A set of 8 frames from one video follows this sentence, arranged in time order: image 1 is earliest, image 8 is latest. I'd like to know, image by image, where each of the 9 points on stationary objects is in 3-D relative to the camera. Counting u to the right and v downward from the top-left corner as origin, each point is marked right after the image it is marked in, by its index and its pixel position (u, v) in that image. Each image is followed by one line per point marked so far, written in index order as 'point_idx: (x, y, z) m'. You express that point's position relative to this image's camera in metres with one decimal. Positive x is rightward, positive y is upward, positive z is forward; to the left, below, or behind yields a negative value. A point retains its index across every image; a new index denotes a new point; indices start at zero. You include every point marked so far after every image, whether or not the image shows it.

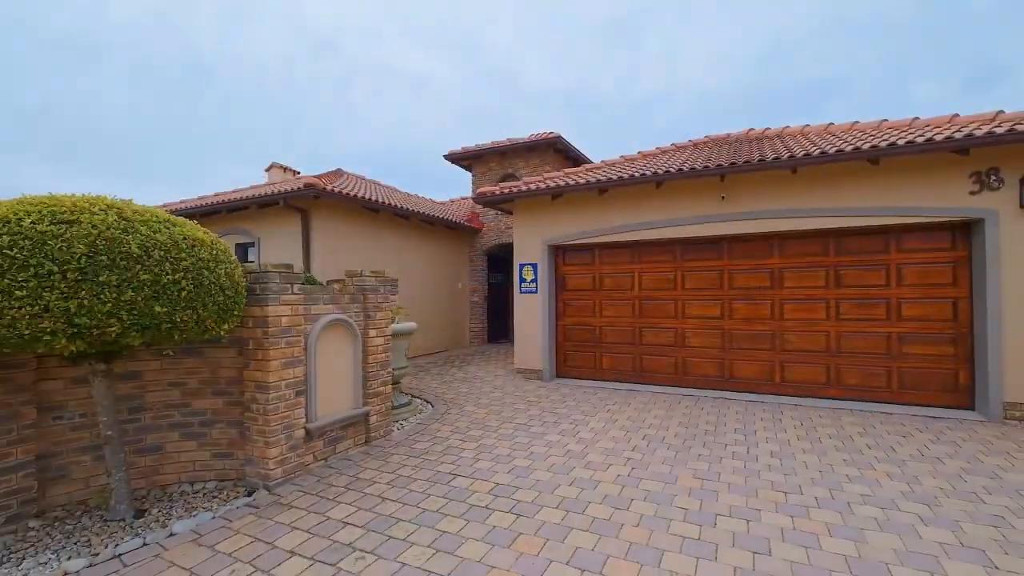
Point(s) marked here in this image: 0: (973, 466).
0: (+4.0, -1.5, +4.0) m
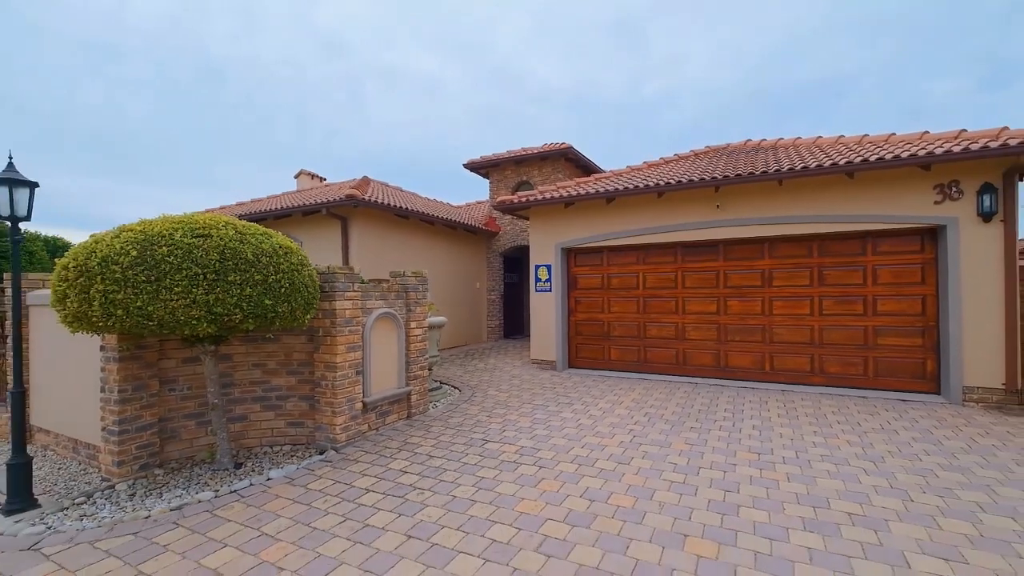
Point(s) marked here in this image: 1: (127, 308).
0: (+4.3, -1.5, +4.7) m
1: (-2.8, -0.2, +3.4) m
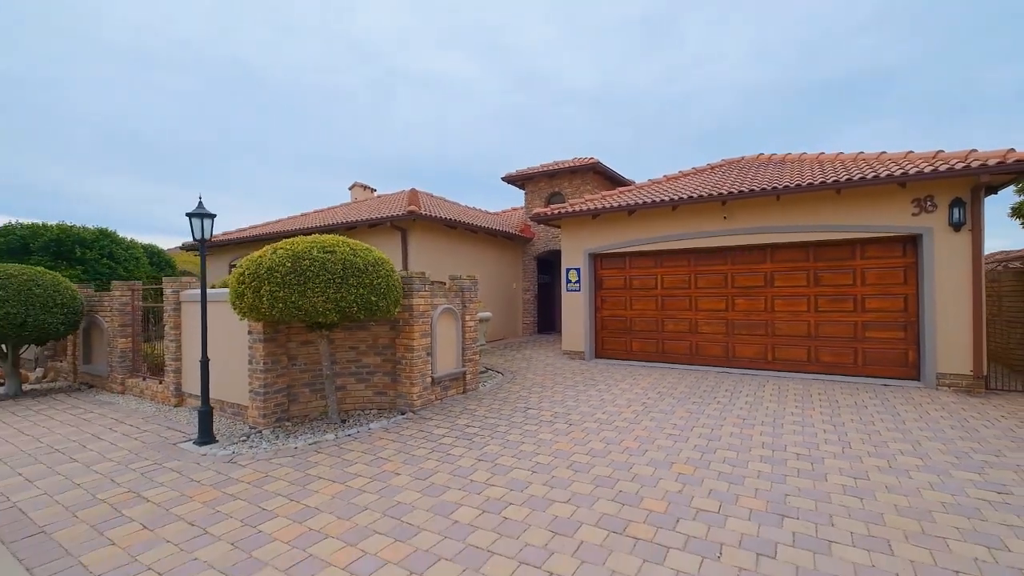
0: (+4.7, -1.5, +5.8) m
1: (-2.4, -0.2, +4.9) m
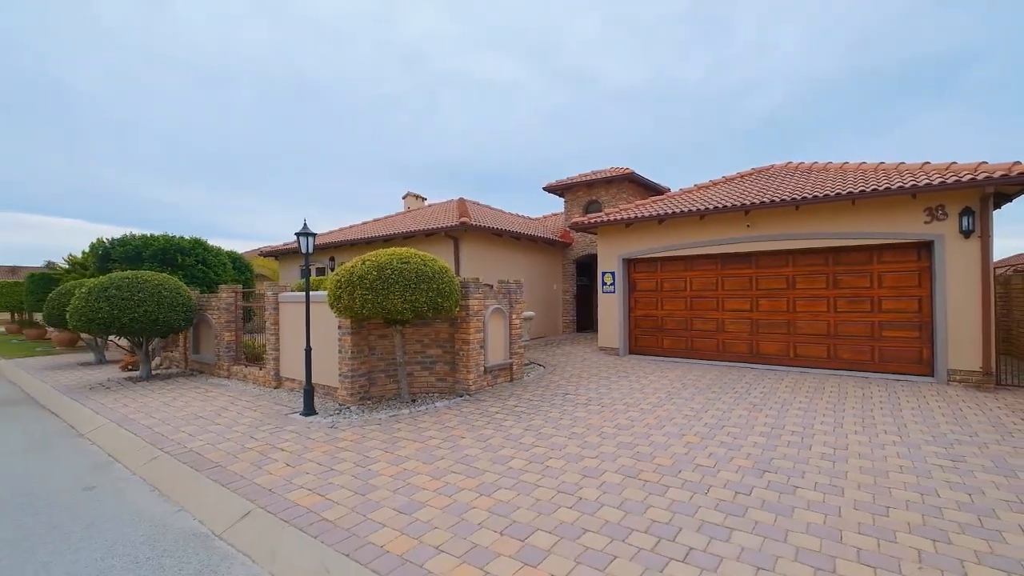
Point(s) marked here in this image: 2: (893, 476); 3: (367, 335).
0: (+5.3, -1.6, +6.4) m
1: (-1.8, -0.2, +6.1) m
2: (+3.3, -1.6, +4.0) m
3: (-2.2, -0.7, +7.0) m
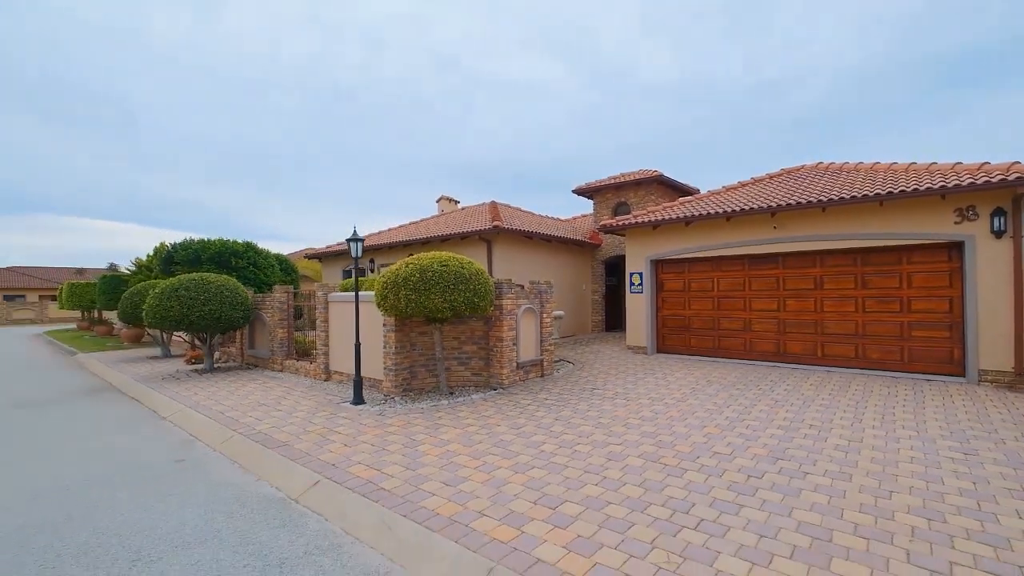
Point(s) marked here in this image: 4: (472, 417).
0: (+5.8, -1.6, +6.5) m
1: (-1.4, -0.2, +6.7) m
2: (+3.6, -1.6, +4.2) m
3: (-1.7, -0.7, +7.7) m
4: (-0.5, -1.8, +6.2) m
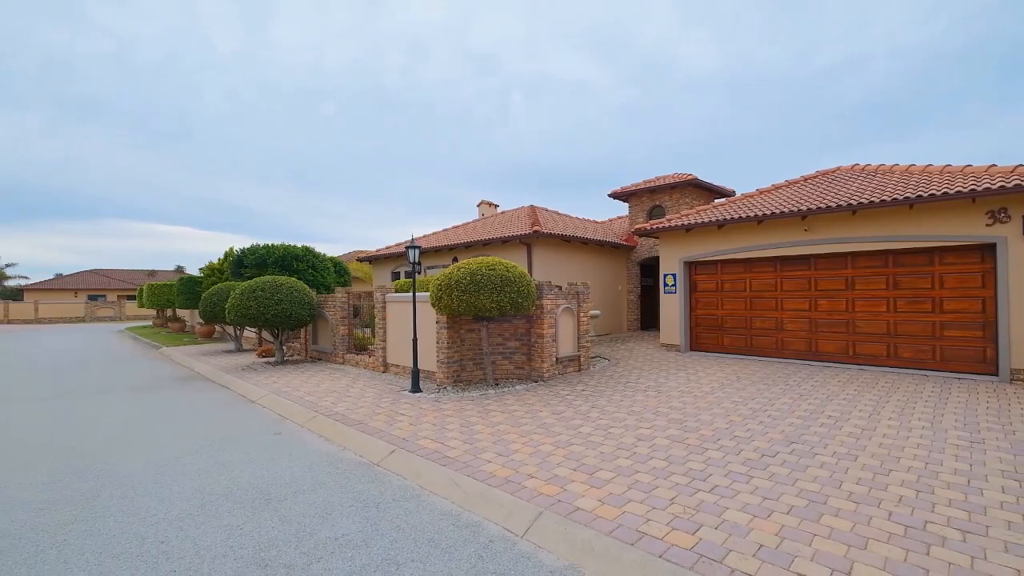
0: (+6.4, -1.6, +6.8) m
1: (-0.7, -0.3, +7.6) m
2: (+4.1, -1.7, +4.7) m
3: (-1.0, -0.8, +8.5) m
4: (+0.1, -1.8, +7.0) m
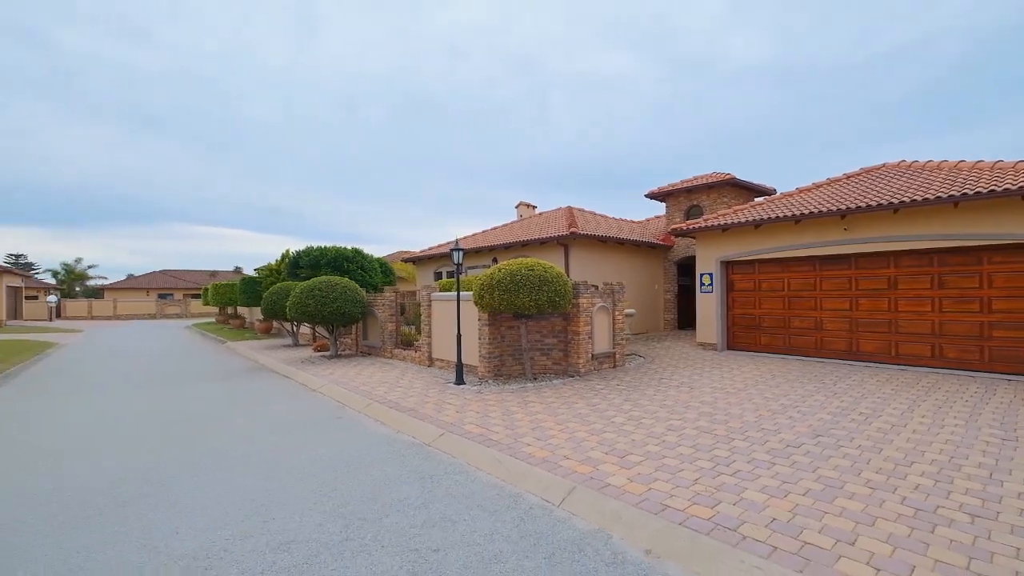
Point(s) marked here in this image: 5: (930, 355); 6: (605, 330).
0: (+7.0, -1.6, +6.7) m
1: (-0.1, -0.2, +8.1) m
2: (+4.5, -1.7, +4.8) m
3: (-0.2, -0.8, +9.1) m
4: (+0.7, -1.8, +7.5) m
5: (+7.9, -1.3, +8.6) m
6: (+2.0, -0.9, +9.6) m
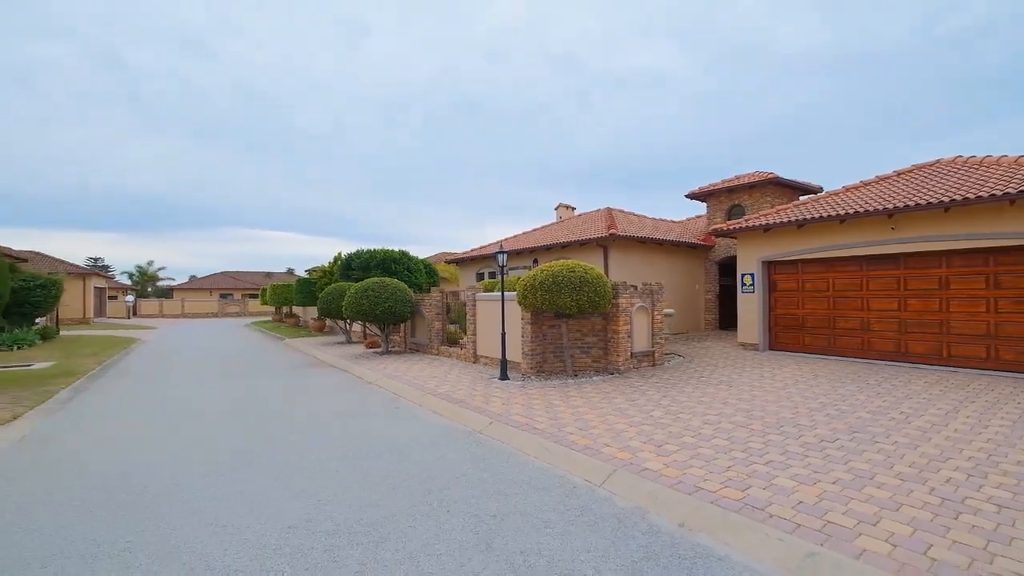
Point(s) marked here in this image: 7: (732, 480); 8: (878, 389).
0: (+7.6, -1.6, +6.6) m
1: (+0.7, -0.3, +8.5) m
2: (+5.0, -1.7, +4.9) m
3: (+0.6, -0.8, +9.5) m
4: (+1.4, -1.8, +7.9) m
5: (+8.6, -1.3, +8.4) m
6: (+2.9, -0.9, +9.9) m
7: (+2.0, -1.7, +4.1) m
8: (+5.9, -1.7, +7.4) m
